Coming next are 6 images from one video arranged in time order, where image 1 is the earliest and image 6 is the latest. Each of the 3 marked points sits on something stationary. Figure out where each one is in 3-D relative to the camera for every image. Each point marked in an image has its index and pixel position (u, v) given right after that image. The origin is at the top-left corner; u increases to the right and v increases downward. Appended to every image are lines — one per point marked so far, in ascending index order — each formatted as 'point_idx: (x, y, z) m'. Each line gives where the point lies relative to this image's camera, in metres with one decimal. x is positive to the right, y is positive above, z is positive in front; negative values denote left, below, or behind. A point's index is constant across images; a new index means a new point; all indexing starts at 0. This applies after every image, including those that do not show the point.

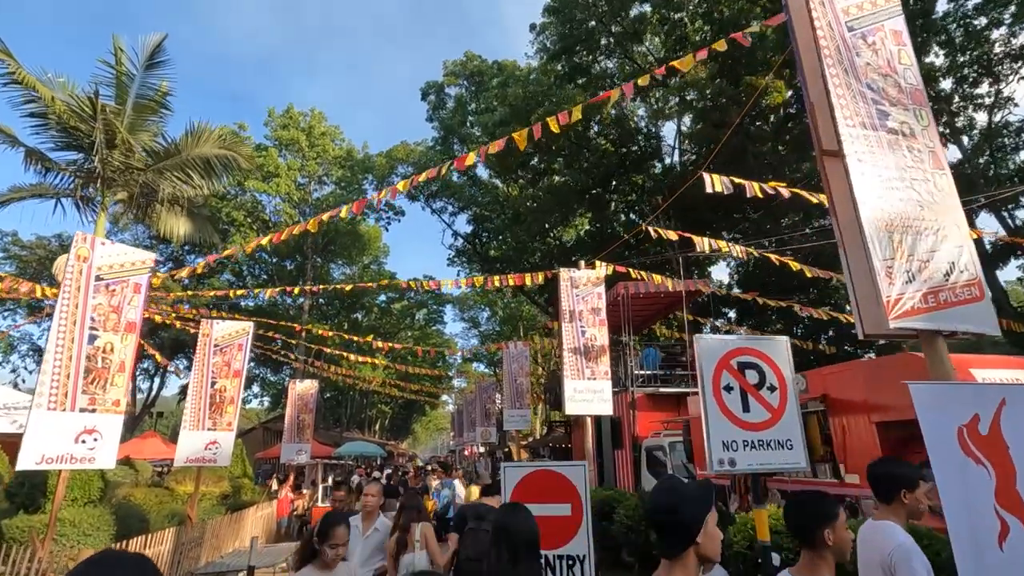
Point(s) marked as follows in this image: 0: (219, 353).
0: (-5.8, -1.3, +10.6) m
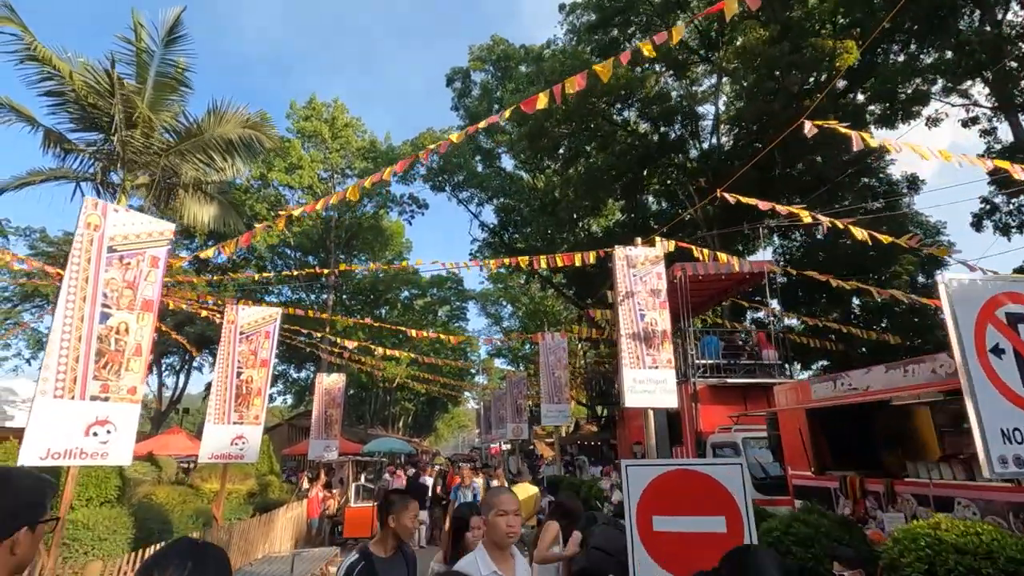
0: (-4.9, -1.0, +9.8) m
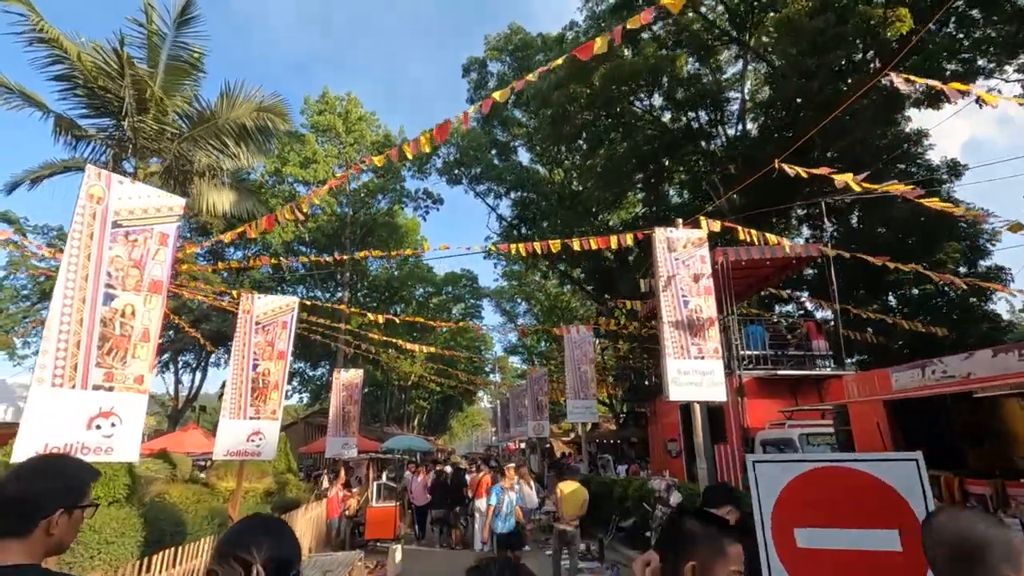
0: (-4.4, -0.8, +9.3) m
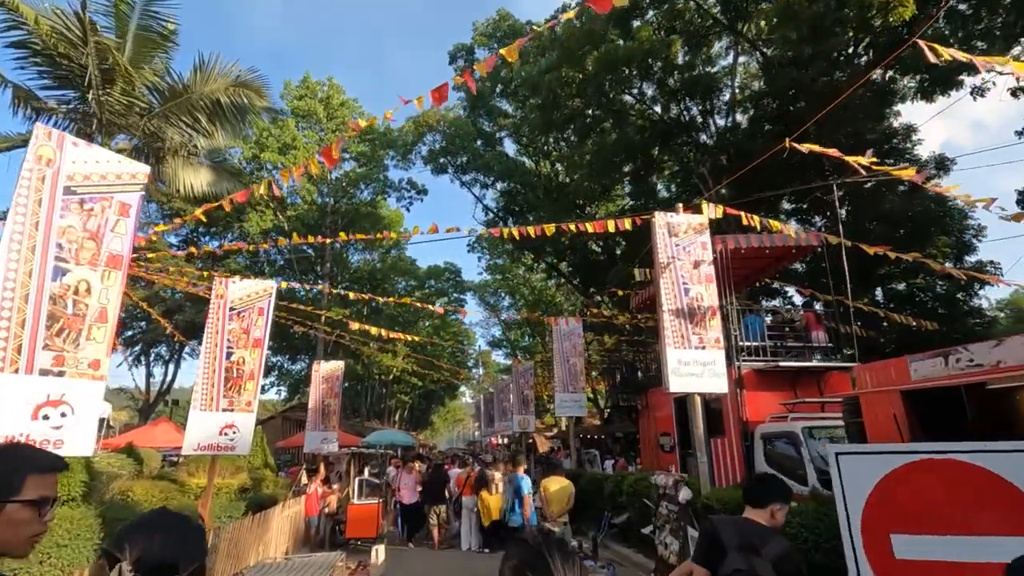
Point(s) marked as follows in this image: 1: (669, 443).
0: (-4.5, -0.5, +8.7) m
1: (+3.6, -3.5, +12.1) m
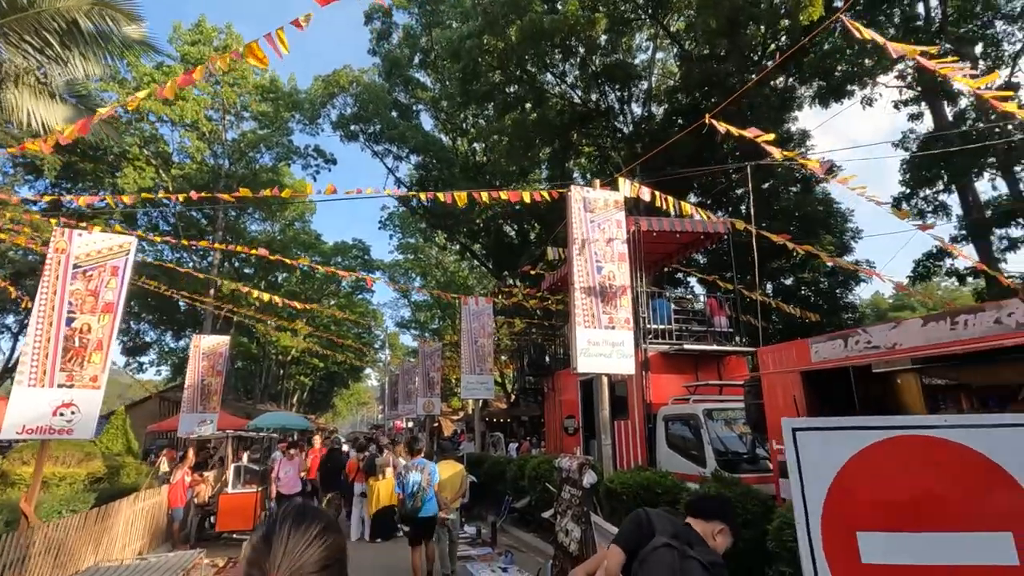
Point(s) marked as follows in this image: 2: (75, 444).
0: (-5.9, +0.1, +7.3) m
1: (+1.4, -3.1, +12.0) m
2: (-9.0, -3.2, +11.1) m
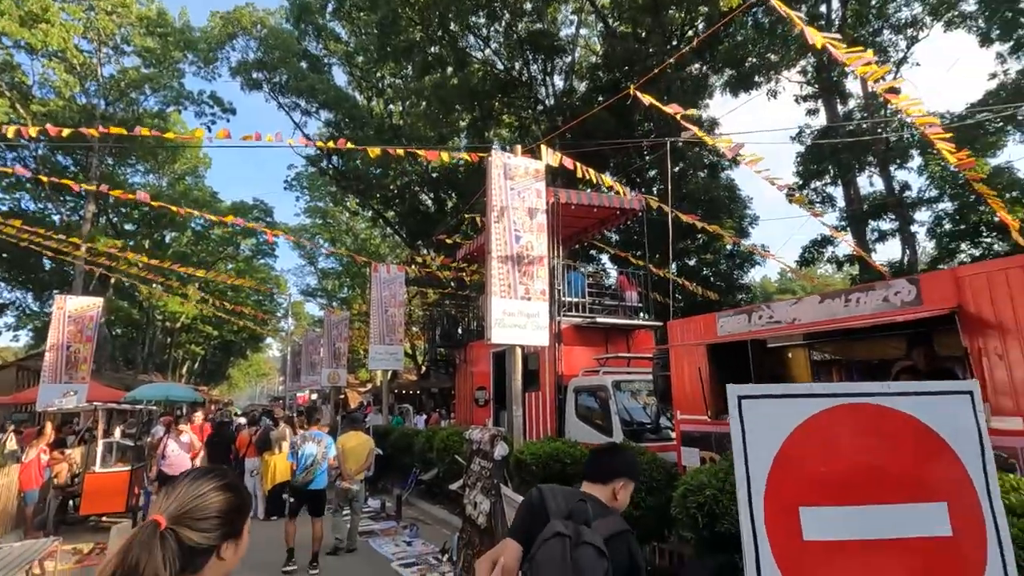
0: (-6.9, +0.8, +6.0) m
1: (-0.6, -2.4, +11.9) m
2: (-10.8, -2.3, +9.4) m
